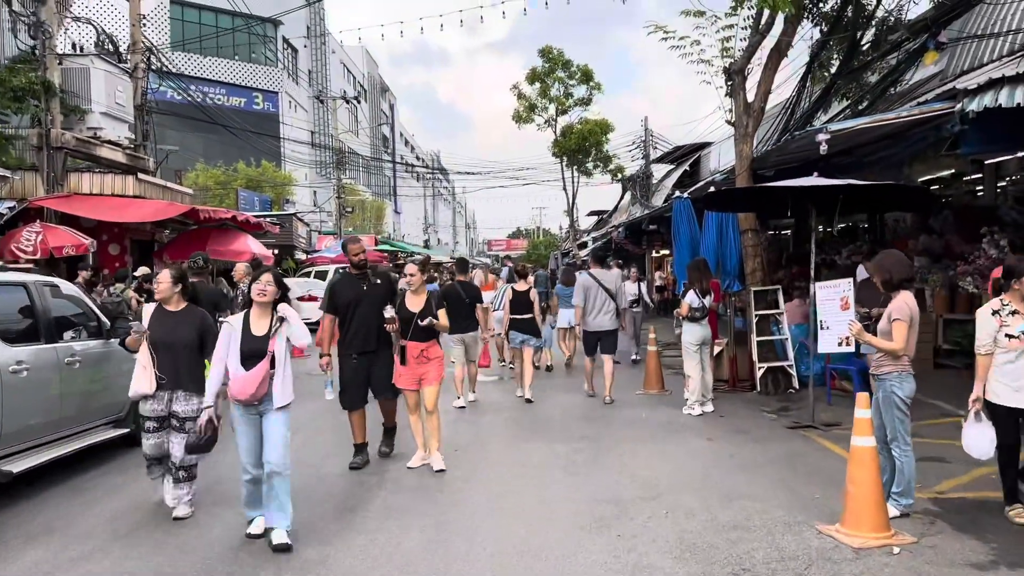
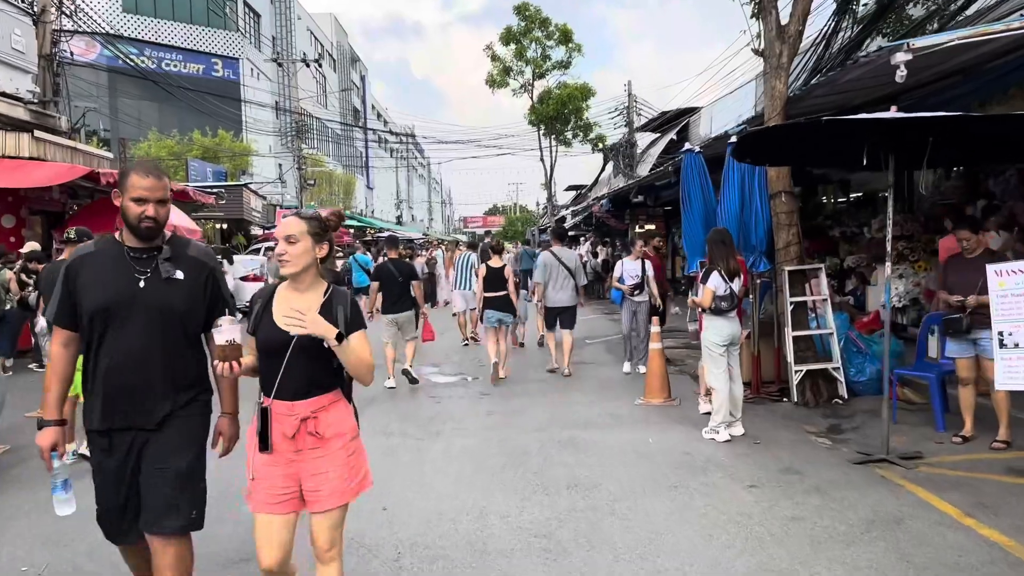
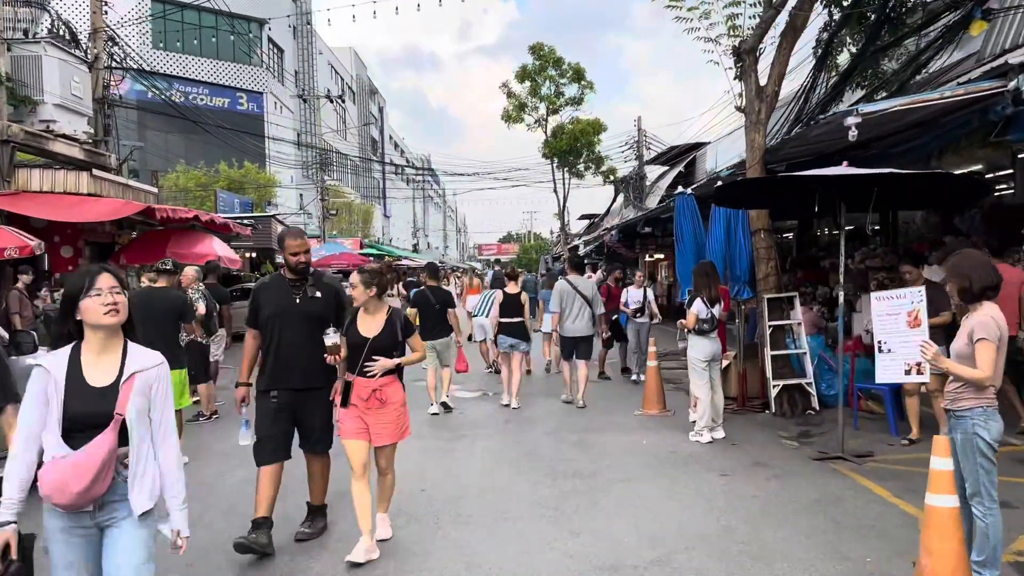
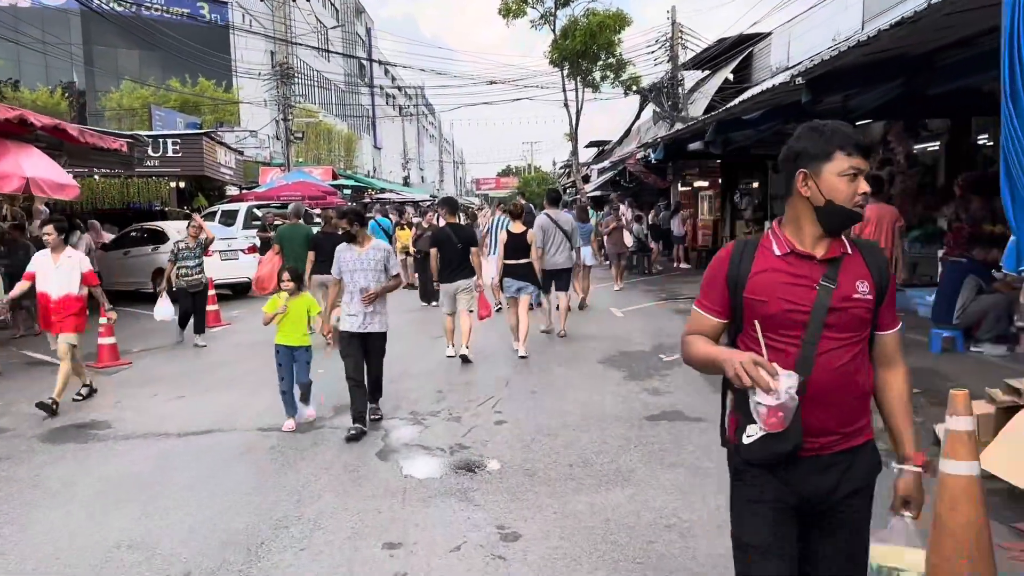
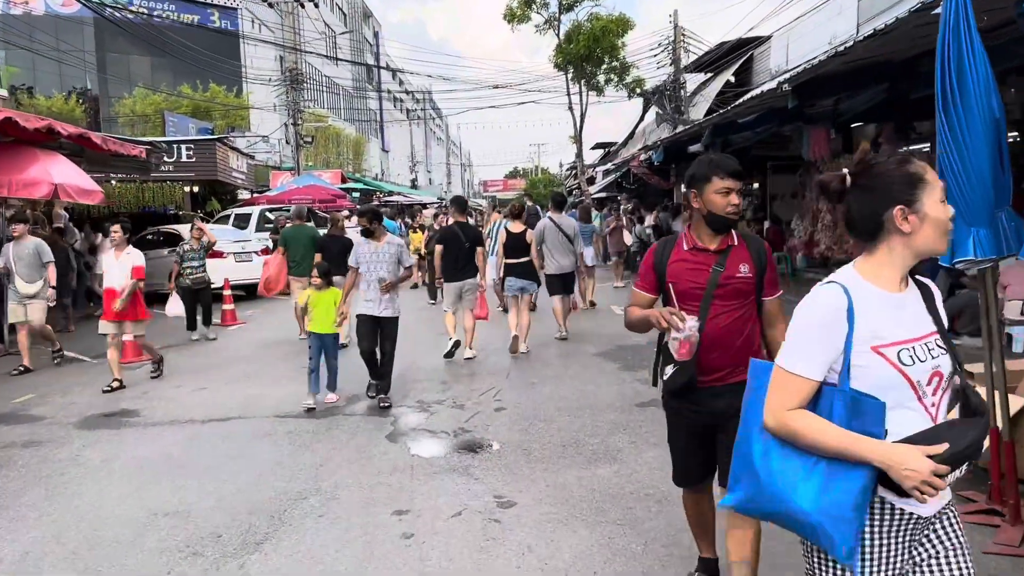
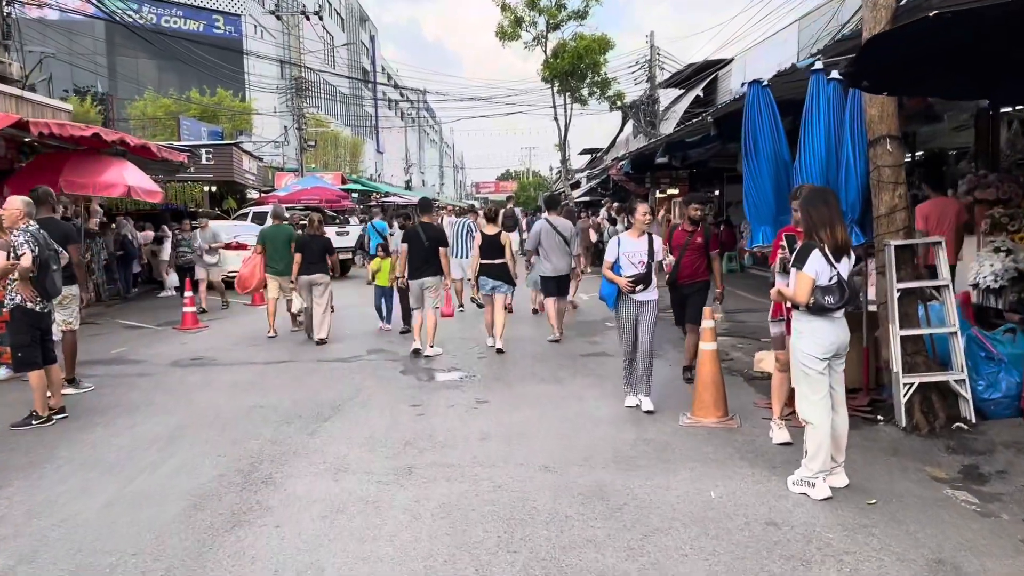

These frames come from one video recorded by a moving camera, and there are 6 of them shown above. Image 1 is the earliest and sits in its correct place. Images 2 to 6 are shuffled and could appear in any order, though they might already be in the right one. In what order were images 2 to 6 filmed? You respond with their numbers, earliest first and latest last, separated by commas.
3, 2, 6, 5, 4
